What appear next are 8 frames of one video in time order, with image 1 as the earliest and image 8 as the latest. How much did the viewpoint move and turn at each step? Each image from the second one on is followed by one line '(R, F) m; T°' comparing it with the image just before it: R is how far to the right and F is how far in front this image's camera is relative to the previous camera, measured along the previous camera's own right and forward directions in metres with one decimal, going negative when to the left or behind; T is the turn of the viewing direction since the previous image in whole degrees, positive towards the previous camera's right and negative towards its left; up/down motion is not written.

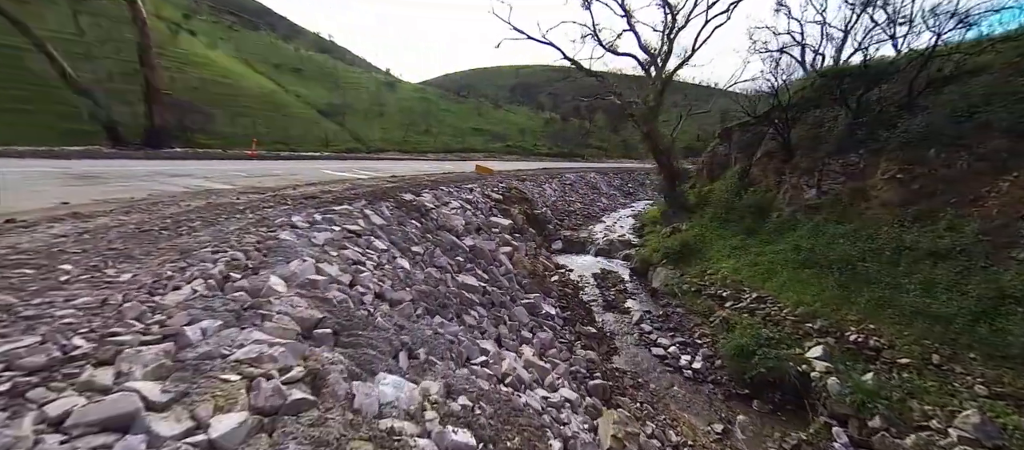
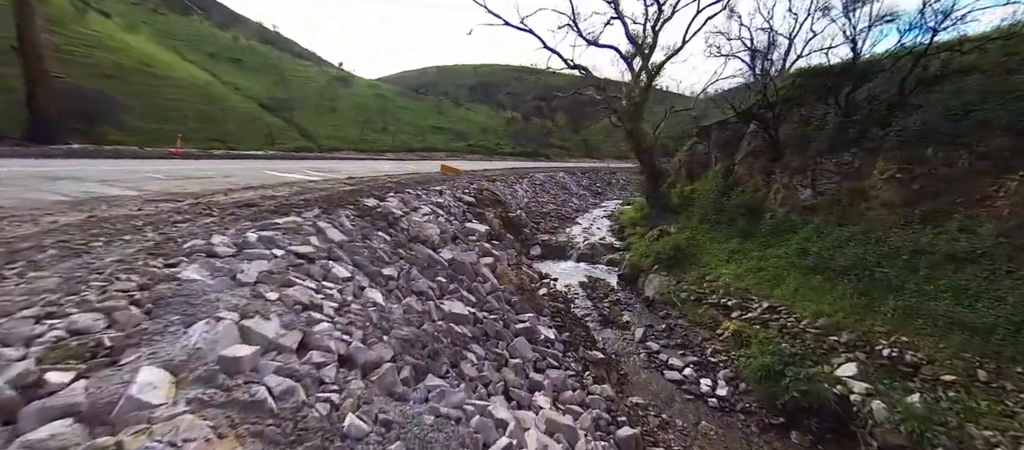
(-0.5, +1.2) m; +6°
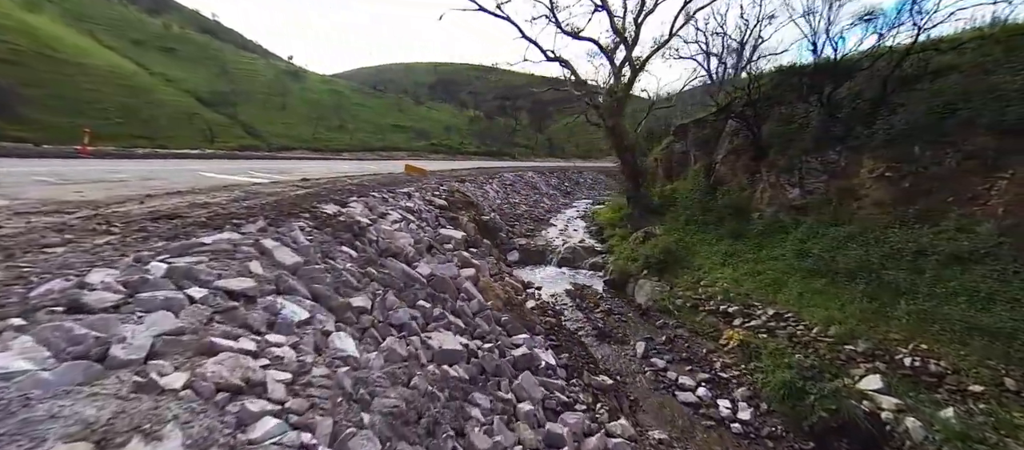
(-0.4, +0.9) m; +6°
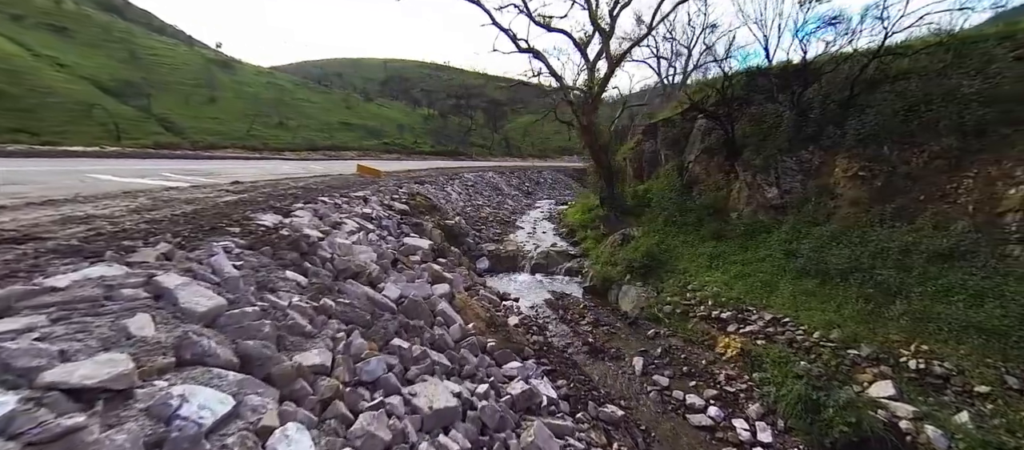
(-0.4, +0.9) m; +7°
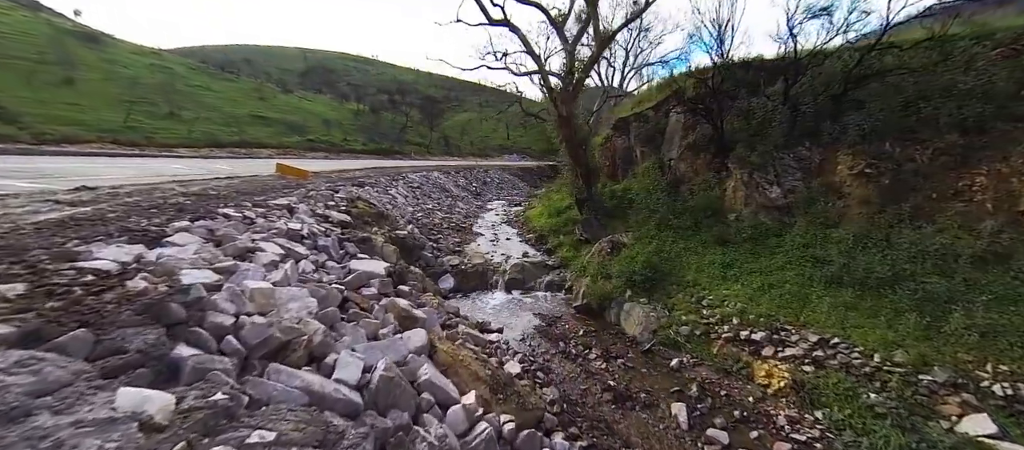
(-0.8, +1.8) m; +10°
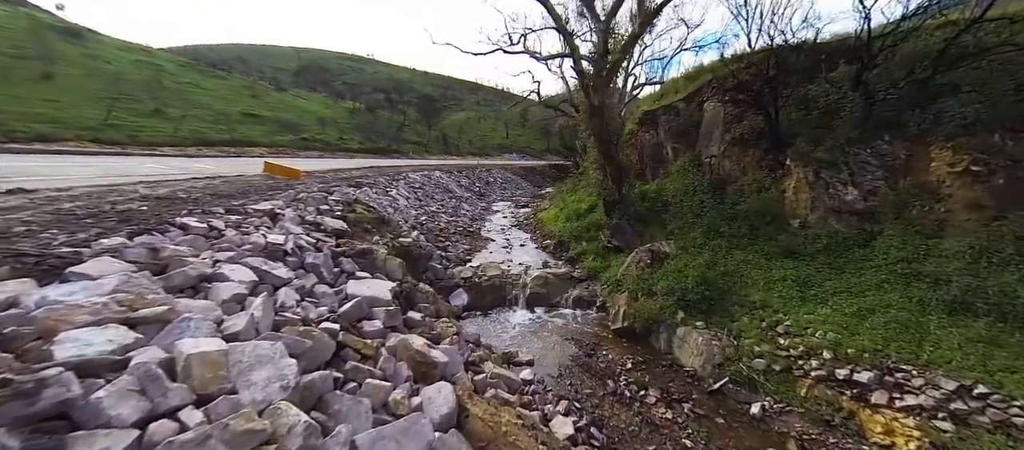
(-0.5, +1.3) m; +1°
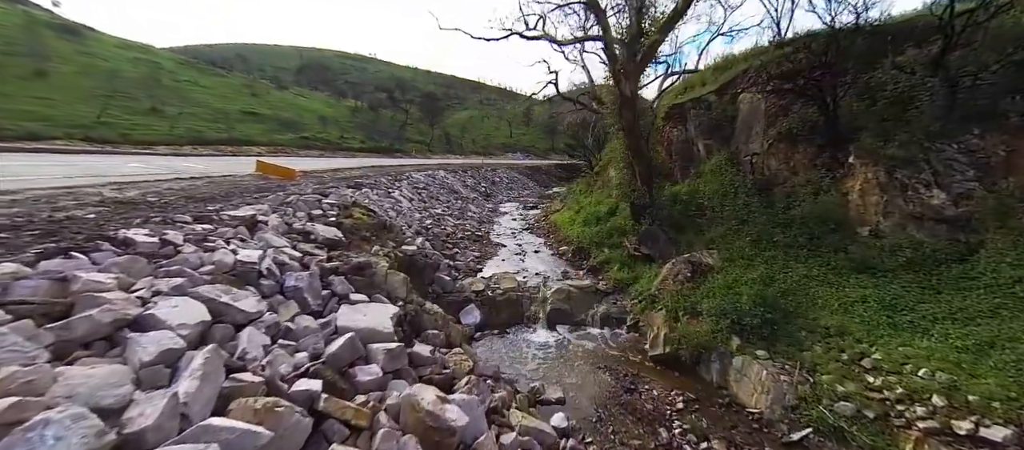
(-0.3, +1.0) m; 0°
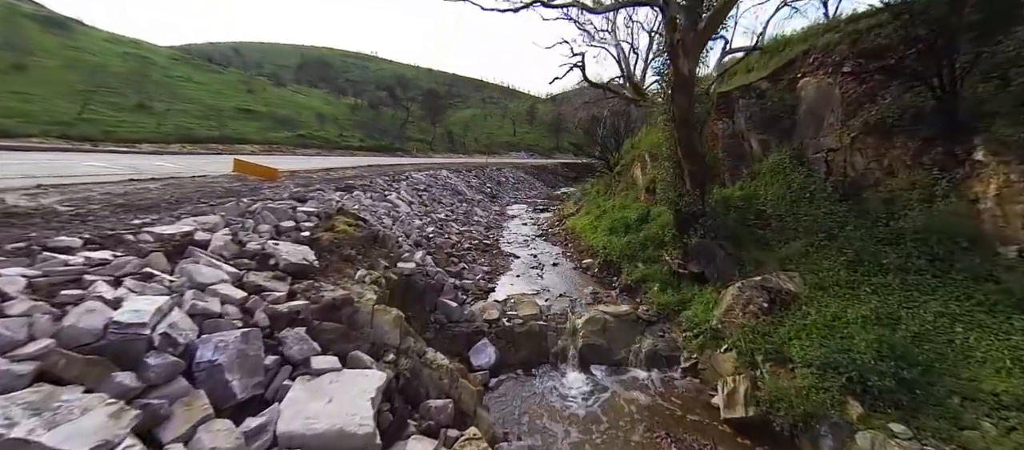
(-0.3, +1.5) m; 0°
